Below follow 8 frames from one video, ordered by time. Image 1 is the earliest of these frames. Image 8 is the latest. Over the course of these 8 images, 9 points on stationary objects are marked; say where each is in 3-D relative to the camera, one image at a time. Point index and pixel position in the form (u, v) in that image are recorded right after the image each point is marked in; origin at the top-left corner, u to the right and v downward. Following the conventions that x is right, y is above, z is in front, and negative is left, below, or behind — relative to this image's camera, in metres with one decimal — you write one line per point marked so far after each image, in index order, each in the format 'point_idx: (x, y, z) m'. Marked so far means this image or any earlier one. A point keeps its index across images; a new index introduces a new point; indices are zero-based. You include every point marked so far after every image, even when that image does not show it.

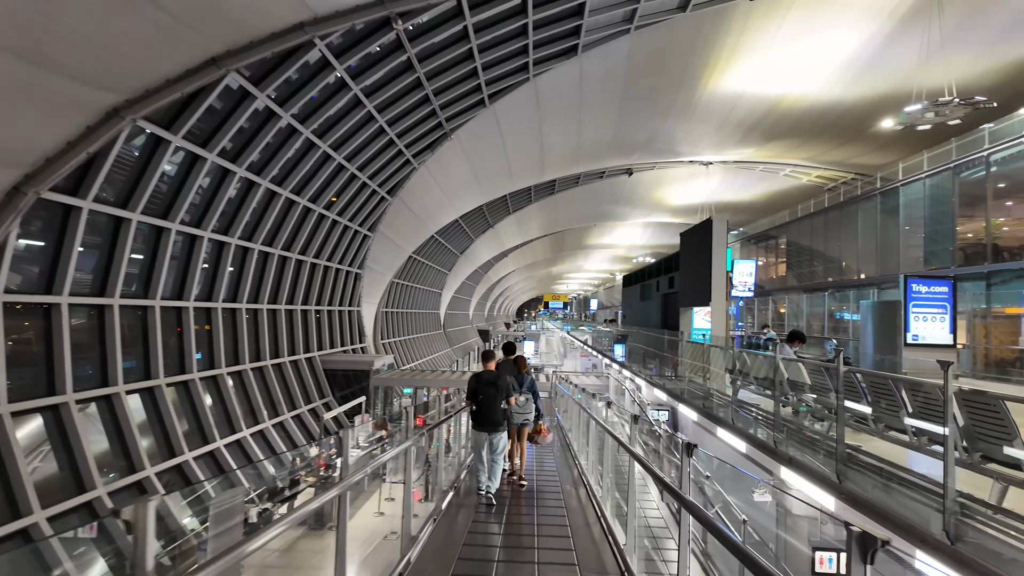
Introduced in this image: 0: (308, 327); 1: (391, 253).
0: (-5.2, -1.0, +14.8) m
1: (-4.0, +1.2, +18.9) m
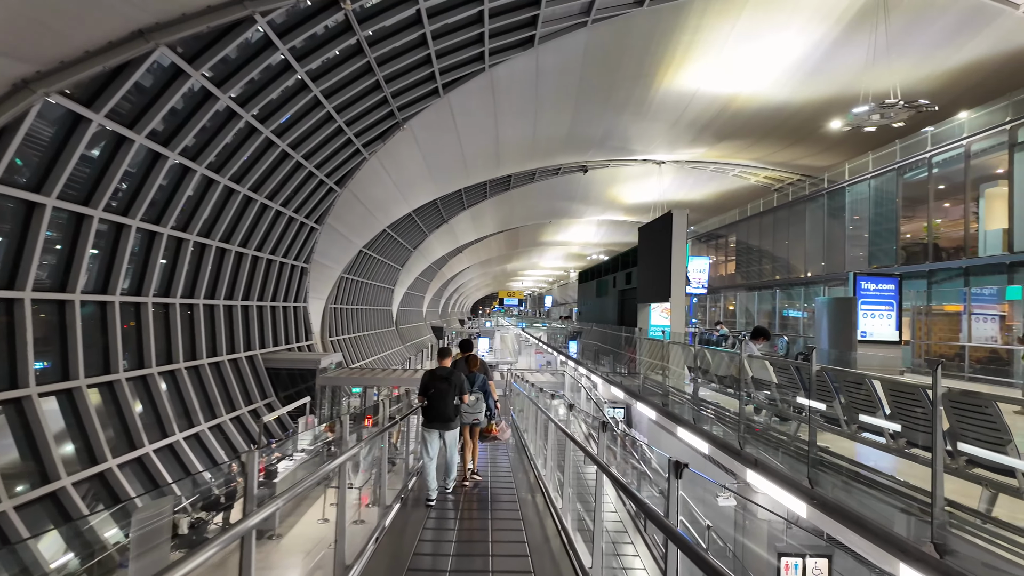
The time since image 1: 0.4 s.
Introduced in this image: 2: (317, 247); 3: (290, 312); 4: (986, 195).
0: (-6.3, -0.8, +14.1) m
1: (-5.4, +1.3, +18.2) m
2: (-5.7, +1.2, +16.8) m
3: (-6.3, -0.7, +16.5) m
4: (+8.6, +1.7, +10.6) m
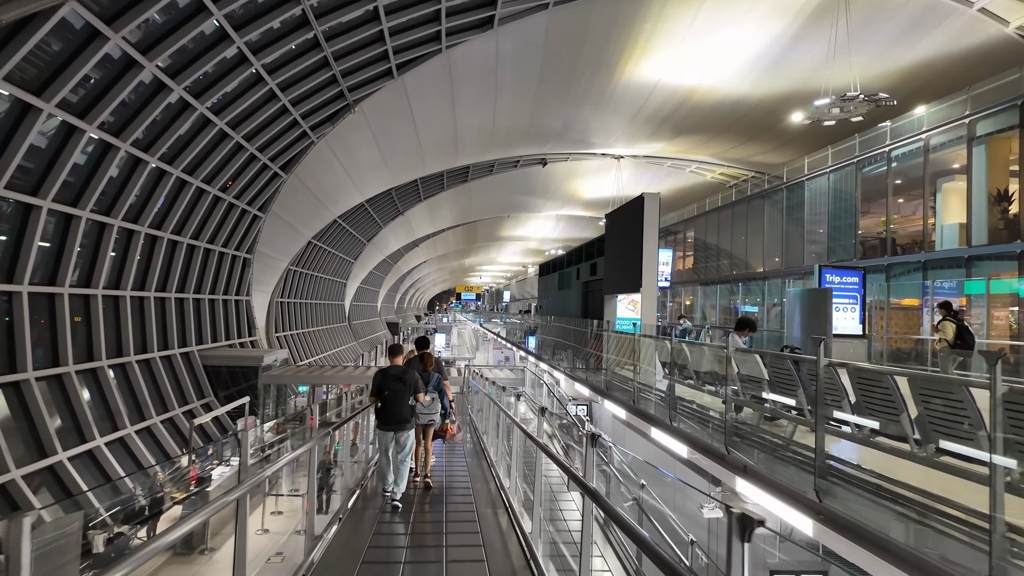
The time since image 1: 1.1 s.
0: (-7.3, -0.6, +13.1) m
1: (-6.7, +1.5, +17.3) m
2: (-6.8, +1.4, +15.9) m
3: (-7.4, -0.5, +15.5) m
4: (+7.8, +1.8, +10.7) m
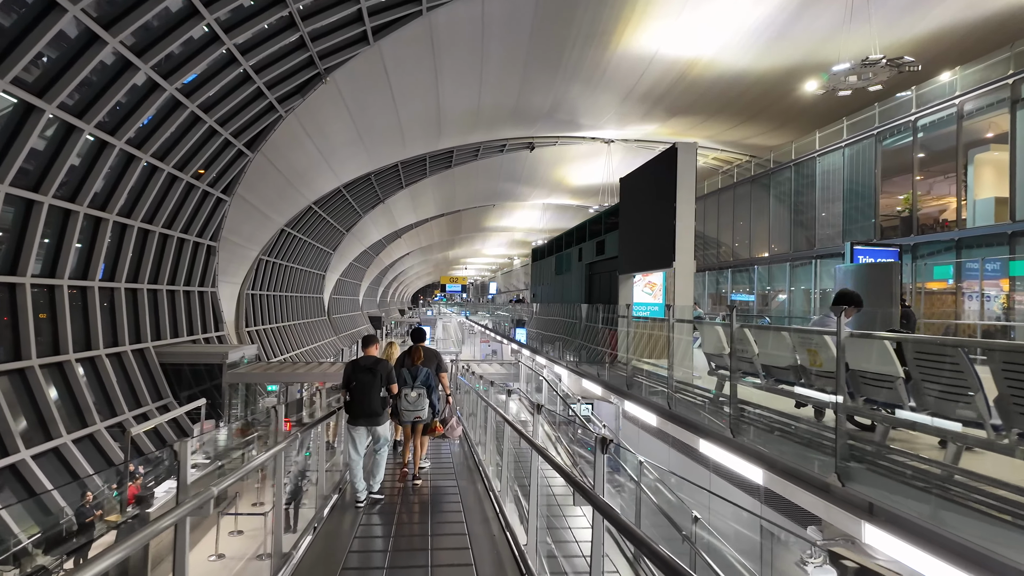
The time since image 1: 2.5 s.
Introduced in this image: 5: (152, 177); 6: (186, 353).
0: (-7.5, -0.4, +11.8) m
1: (-7.0, +1.8, +16.0) m
2: (-7.1, +1.7, +14.6) m
3: (-7.7, -0.2, +14.2) m
4: (+7.7, +2.1, +9.8) m
5: (-6.5, +2.0, +10.6) m
6: (-6.7, -1.3, +12.0) m
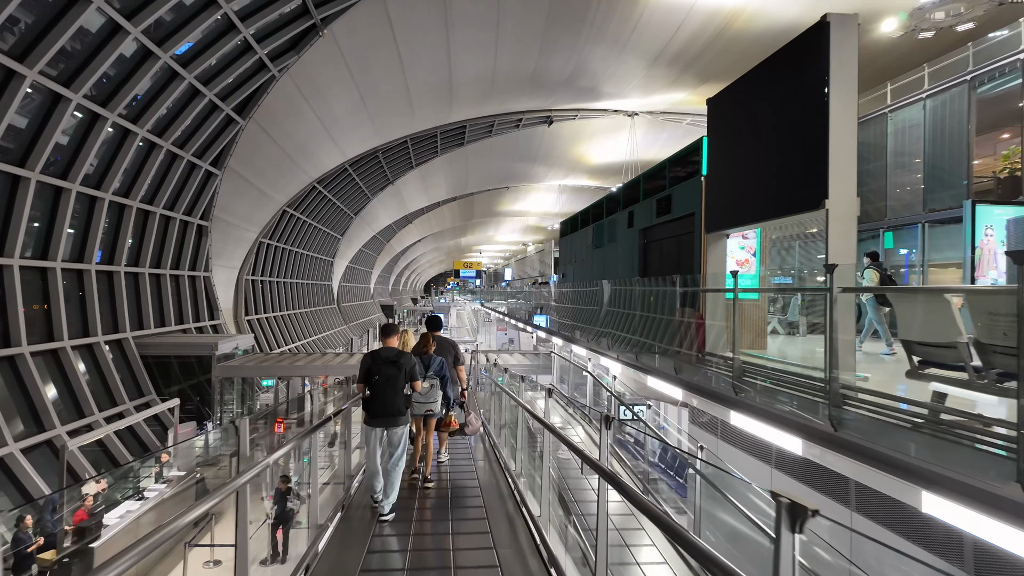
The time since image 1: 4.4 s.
0: (-7.1, -0.1, +10.5) m
1: (-6.5, +2.2, +14.6) m
2: (-6.6, +2.0, +13.2) m
3: (-7.2, +0.1, +12.9) m
4: (+8.1, +2.5, +8.1) m
5: (-6.1, +2.3, +9.2) m
6: (-6.2, -1.0, +10.7) m
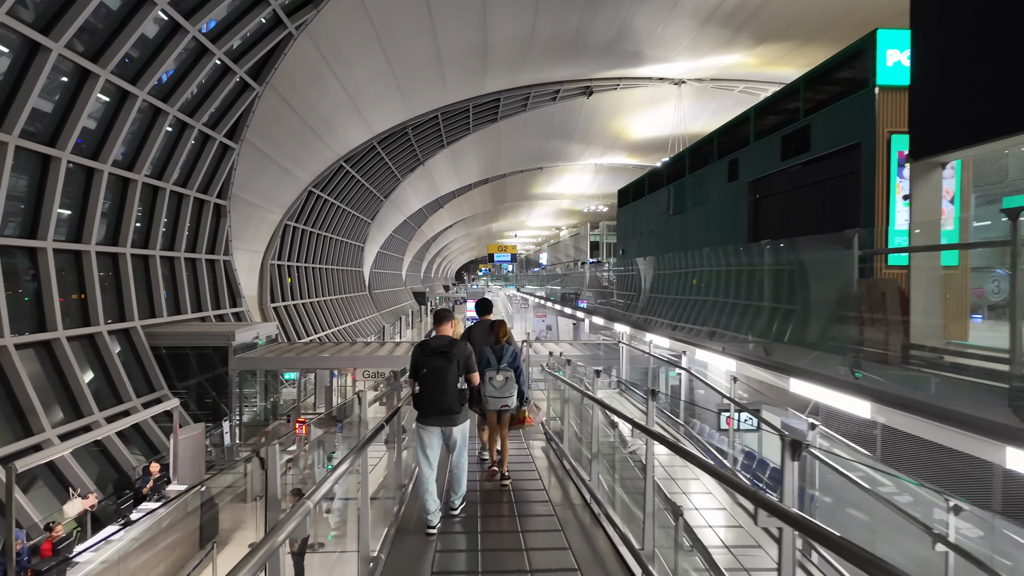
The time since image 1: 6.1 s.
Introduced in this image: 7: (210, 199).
0: (-6.3, +0.1, +9.5) m
1: (-5.5, +2.5, +13.6) m
2: (-5.7, +2.3, +12.2) m
3: (-6.3, +0.4, +12.0) m
4: (+8.7, +2.8, +6.3) m
5: (-5.4, +2.5, +8.1) m
6: (-5.4, -0.7, +9.7) m
7: (-6.0, +1.7, +11.6) m
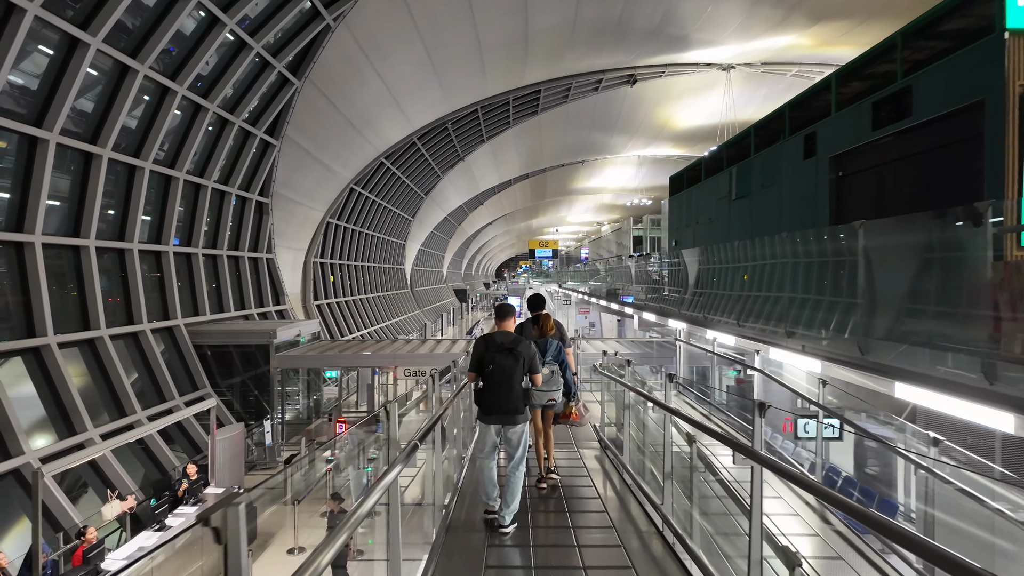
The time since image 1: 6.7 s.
0: (-5.6, +0.1, +9.6) m
1: (-4.6, +2.6, +13.5) m
2: (-4.8, +2.4, +12.1) m
3: (-5.4, +0.5, +12.0) m
4: (+9.1, +3.0, +5.3) m
5: (-4.8, +2.6, +8.1) m
6: (-4.7, -0.7, +9.7) m
7: (-5.1, +1.8, +11.6) m
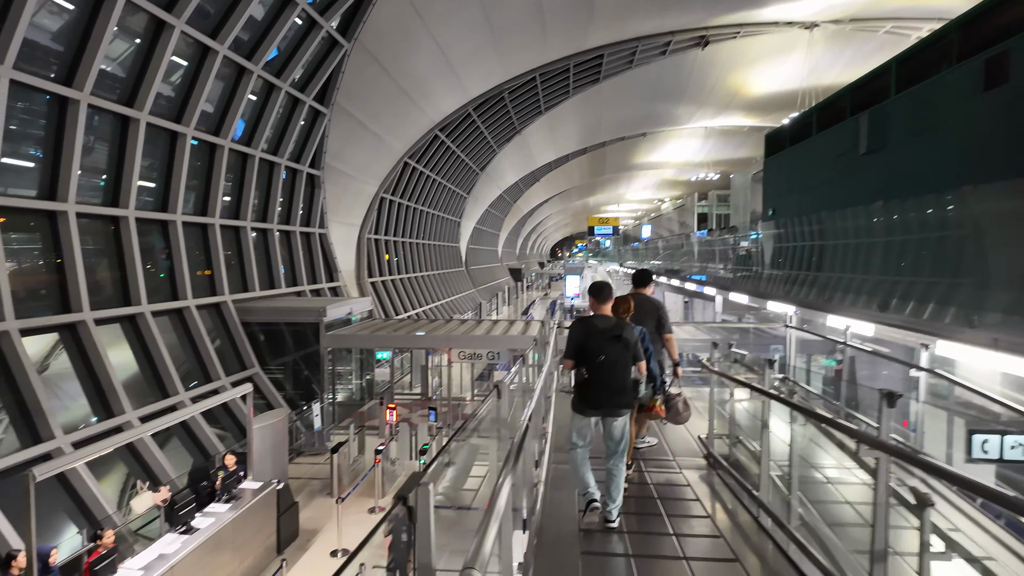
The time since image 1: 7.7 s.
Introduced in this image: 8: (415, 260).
0: (-4.6, +0.5, +9.2) m
1: (-3.2, +3.1, +13.0) m
2: (-3.6, +2.9, +11.6) m
3: (-4.2, +0.9, +11.6) m
4: (+9.6, +3.1, +3.5) m
5: (-3.9, +2.9, +7.6) m
6: (-3.7, -0.3, +9.2) m
7: (-4.0, +2.2, +11.1) m
8: (-3.2, +0.9, +20.1) m
